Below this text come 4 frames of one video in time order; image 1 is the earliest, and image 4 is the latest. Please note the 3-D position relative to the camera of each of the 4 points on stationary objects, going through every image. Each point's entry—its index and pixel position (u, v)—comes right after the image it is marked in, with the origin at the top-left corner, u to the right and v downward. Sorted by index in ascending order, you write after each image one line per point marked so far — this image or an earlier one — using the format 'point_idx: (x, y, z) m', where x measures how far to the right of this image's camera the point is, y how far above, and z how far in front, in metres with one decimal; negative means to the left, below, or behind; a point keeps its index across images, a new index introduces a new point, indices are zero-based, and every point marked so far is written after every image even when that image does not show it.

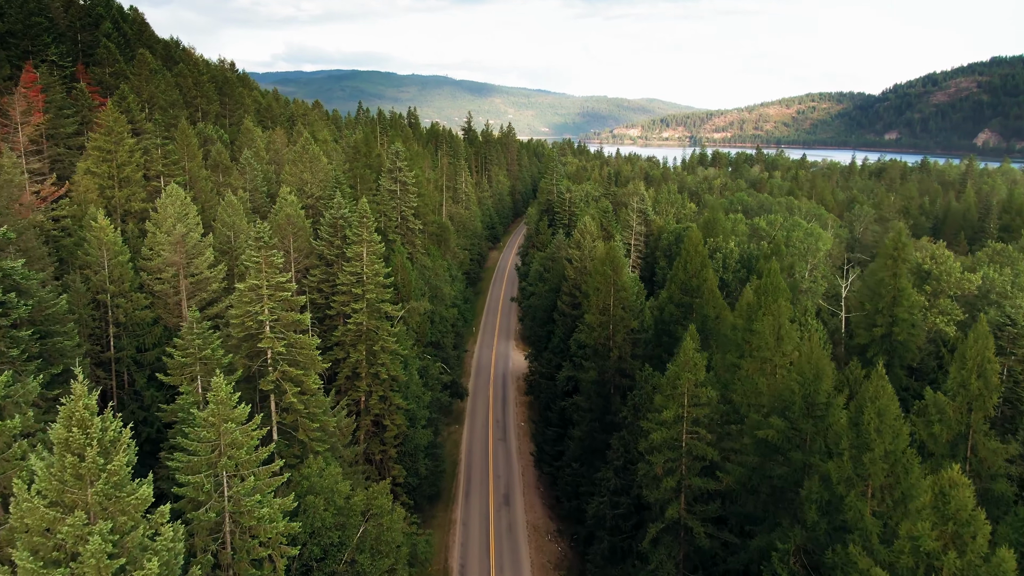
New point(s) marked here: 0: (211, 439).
0: (-6.6, -3.4, +19.0) m
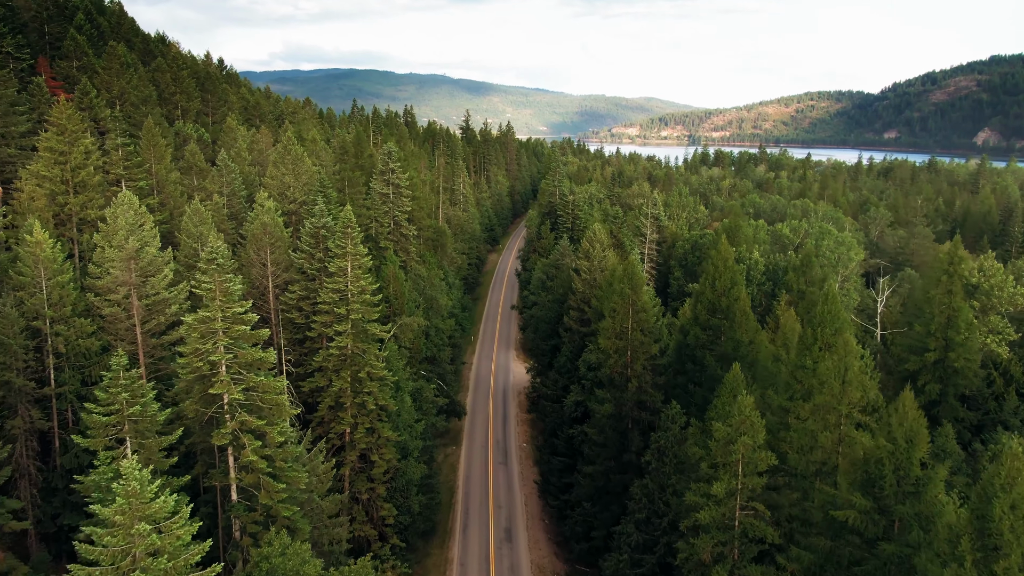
0: (-6.4, -4.2, +14.2) m
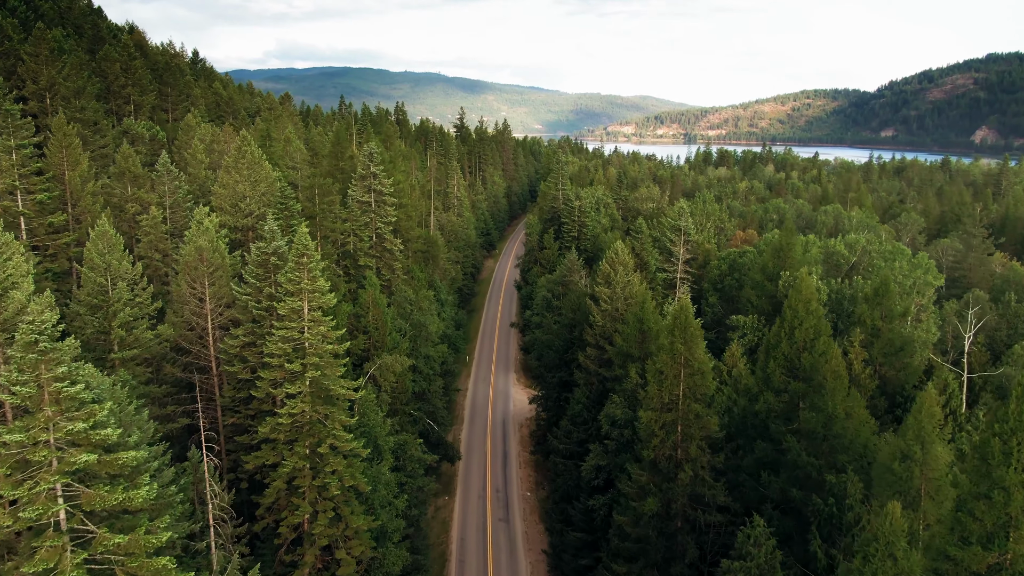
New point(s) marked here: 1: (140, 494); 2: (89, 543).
0: (-6.0, -5.8, +5.2) m
1: (-6.4, -3.5, +14.8) m
2: (-6.9, -4.2, +14.2) m
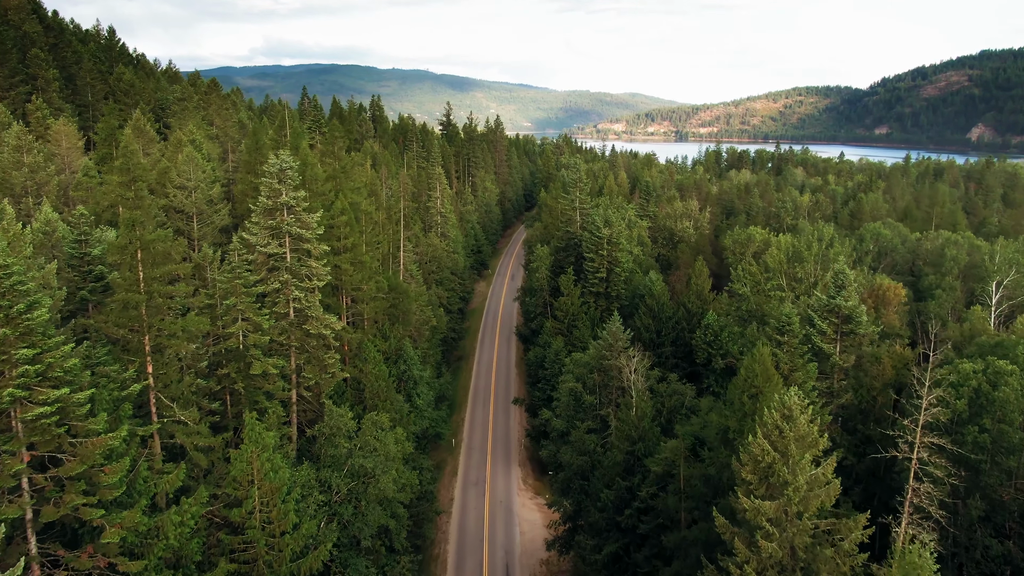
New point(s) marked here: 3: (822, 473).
0: (-4.9, -10.2, -17.9) m
1: (-5.3, -7.8, -8.3) m
2: (-5.8, -8.5, -9.0) m
3: (+6.3, -3.8, +17.5) m
